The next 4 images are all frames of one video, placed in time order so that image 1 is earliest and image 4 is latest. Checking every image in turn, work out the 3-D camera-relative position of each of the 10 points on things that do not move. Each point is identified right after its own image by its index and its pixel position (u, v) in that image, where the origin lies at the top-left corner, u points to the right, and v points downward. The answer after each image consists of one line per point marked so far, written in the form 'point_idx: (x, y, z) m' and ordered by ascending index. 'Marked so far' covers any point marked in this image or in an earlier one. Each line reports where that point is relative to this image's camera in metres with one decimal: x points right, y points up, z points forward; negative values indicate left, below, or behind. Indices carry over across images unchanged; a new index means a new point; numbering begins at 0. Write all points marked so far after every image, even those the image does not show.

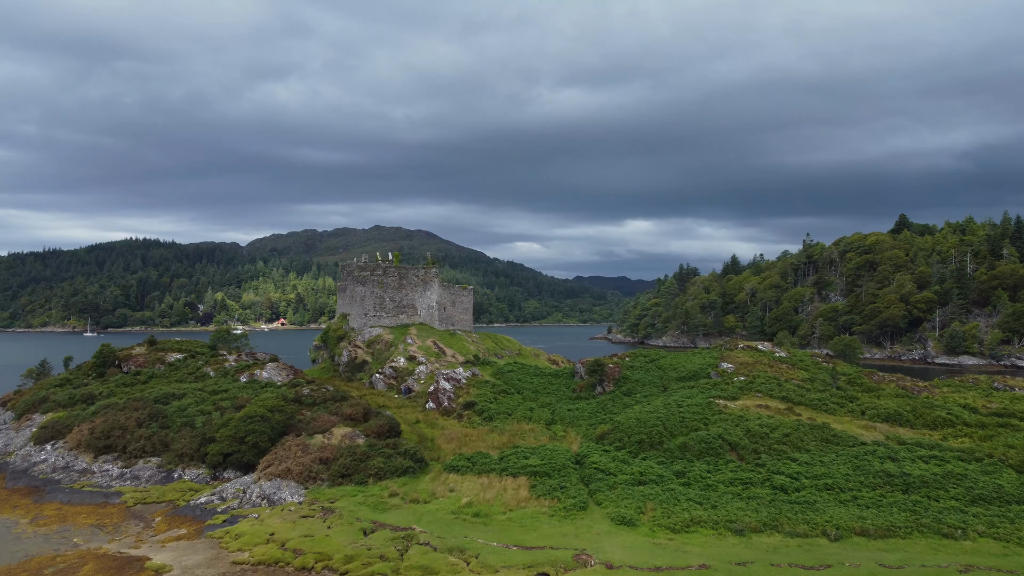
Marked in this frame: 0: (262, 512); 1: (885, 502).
0: (-9.8, -8.8, +18.8) m
1: (+13.9, -8.0, +17.8) m
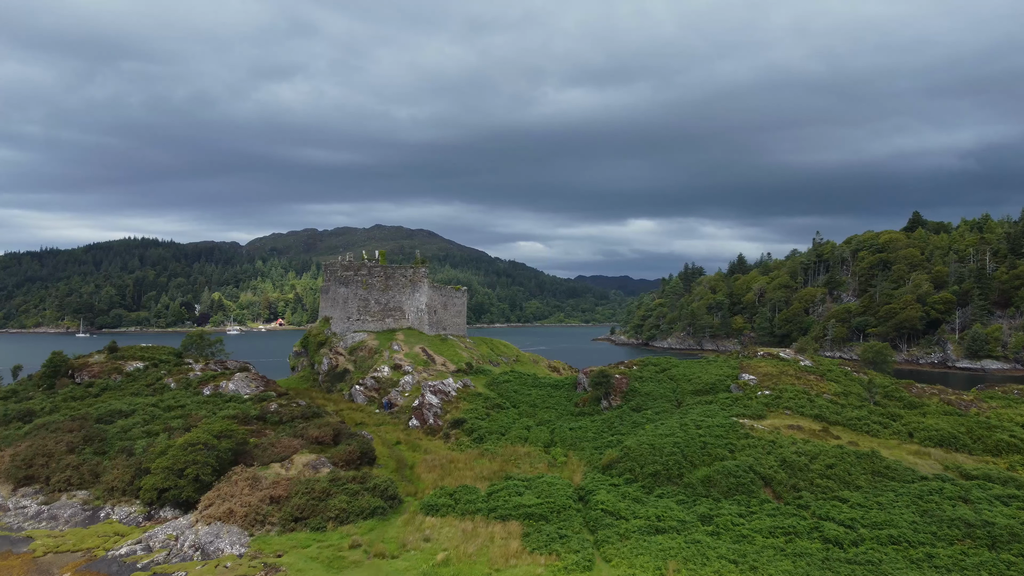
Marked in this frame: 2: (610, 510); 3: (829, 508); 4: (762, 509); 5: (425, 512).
0: (-10.2, -8.9, +15.2) m
1: (+13.5, -8.1, +14.1) m
2: (+3.6, -8.1, +17.5) m
3: (+11.2, -7.8, +16.9) m
4: (+9.0, -7.9, +17.1) m
5: (-3.3, -8.5, +18.2) m
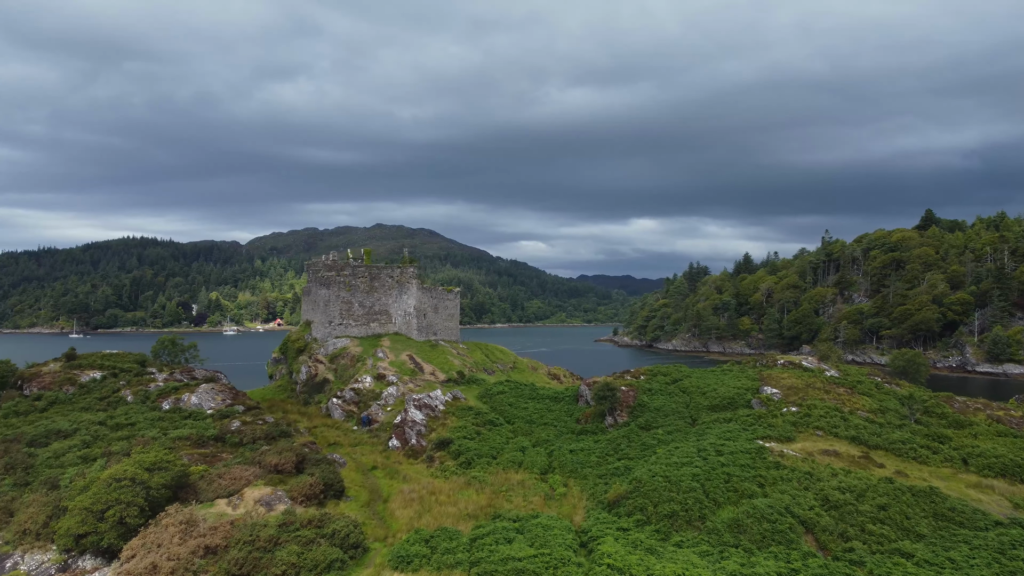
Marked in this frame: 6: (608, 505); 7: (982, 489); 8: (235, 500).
0: (-10.6, -9.1, +12.0) m
1: (+13.0, -8.3, +10.8) m
2: (+3.2, -8.3, +14.3) m
3: (+10.8, -8.0, +13.6) m
4: (+8.6, -8.1, +13.9) m
5: (-3.7, -8.7, +15.0) m
6: (+3.7, -8.2, +18.2) m
7: (+18.2, -7.8, +18.5) m
8: (-10.1, -7.7, +17.4) m
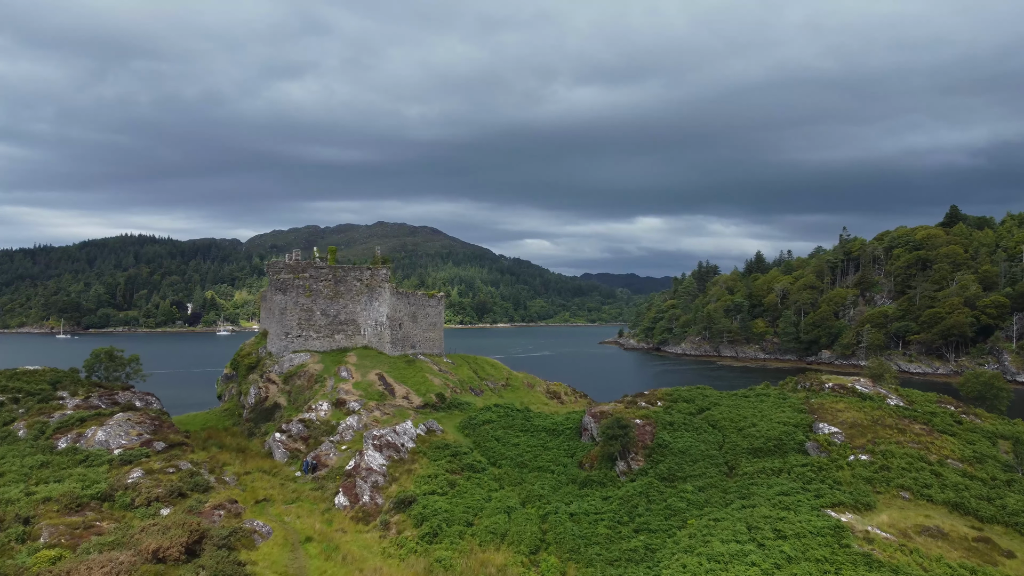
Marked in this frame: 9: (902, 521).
0: (-11.4, -9.6, +6.3) m
1: (+12.3, -8.7, +4.9) m
2: (+2.4, -8.8, +8.5) m
3: (+10.1, -8.4, +7.8) m
4: (+7.8, -8.6, +8.0) m
5: (-4.5, -9.1, +9.3) m
6: (+2.9, -8.7, +12.4) m
7: (+17.5, -8.2, +12.6) m
8: (-10.8, -8.1, +11.7) m
9: (+12.7, -7.5, +15.4) m
